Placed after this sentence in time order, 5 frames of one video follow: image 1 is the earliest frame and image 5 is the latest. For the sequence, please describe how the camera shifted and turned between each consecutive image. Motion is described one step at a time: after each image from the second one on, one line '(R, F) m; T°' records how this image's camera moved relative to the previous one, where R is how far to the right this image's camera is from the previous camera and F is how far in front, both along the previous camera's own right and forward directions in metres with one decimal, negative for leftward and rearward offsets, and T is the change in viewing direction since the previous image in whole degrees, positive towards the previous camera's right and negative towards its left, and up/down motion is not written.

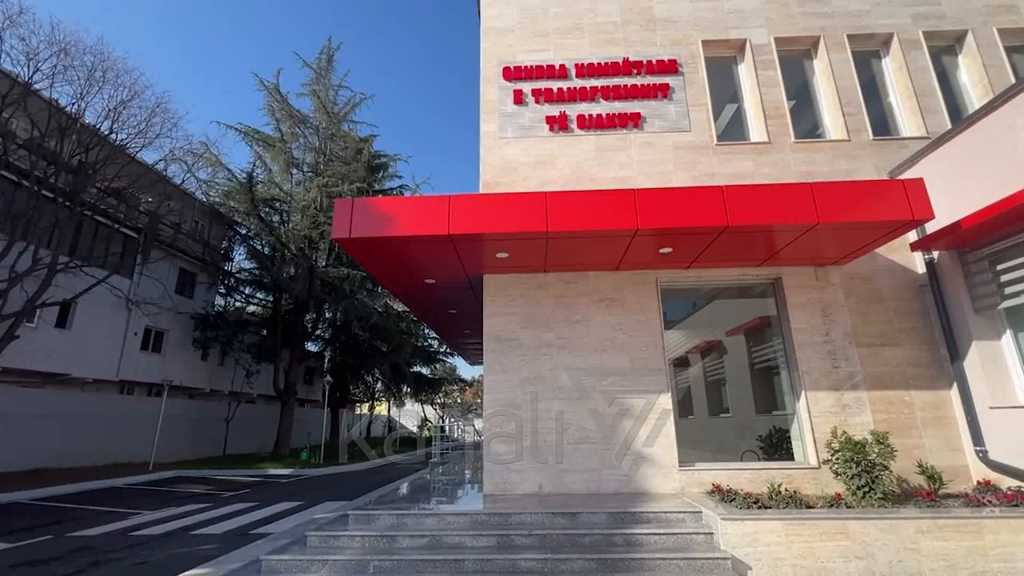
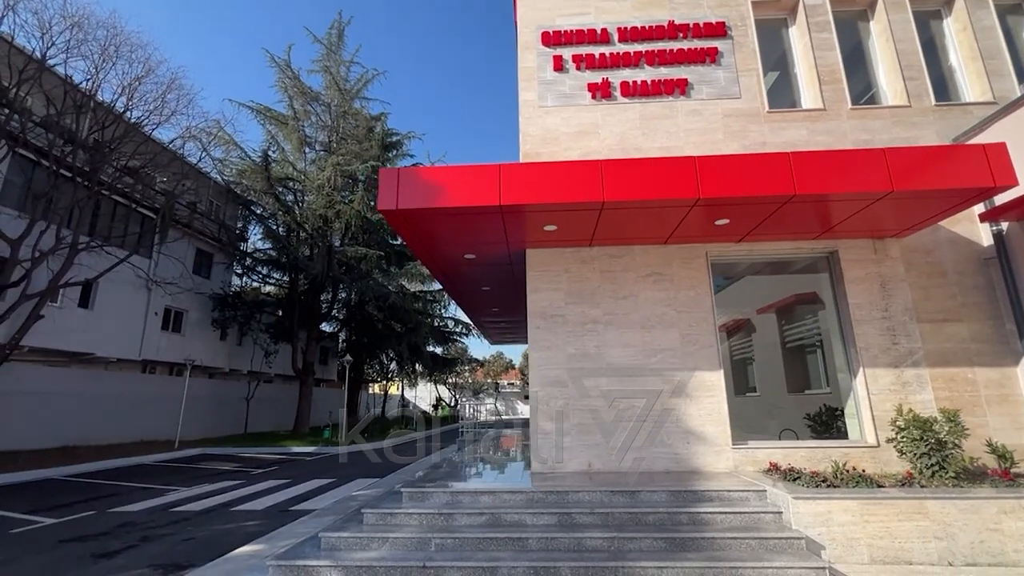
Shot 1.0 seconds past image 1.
(-0.7, +0.2) m; -1°
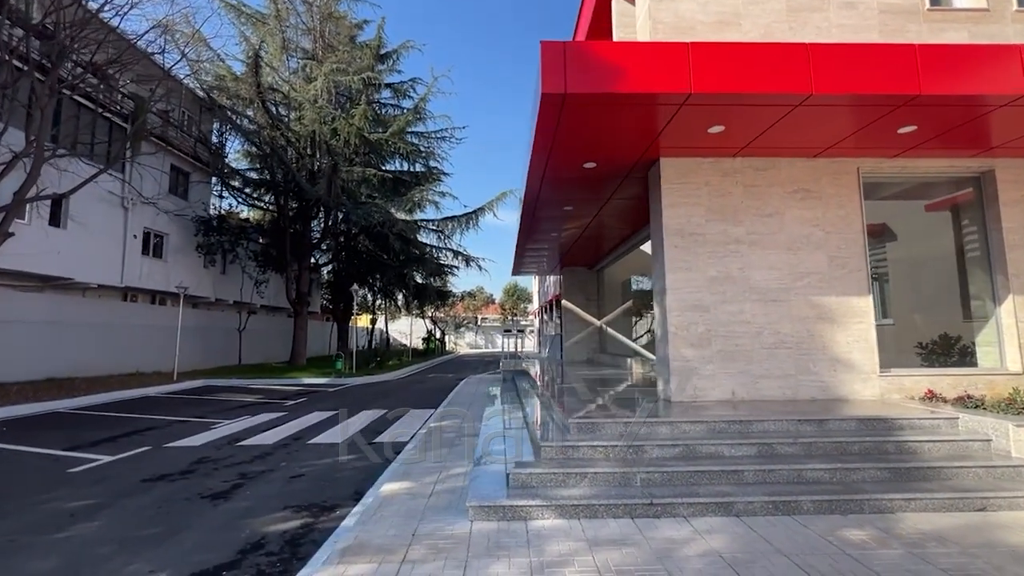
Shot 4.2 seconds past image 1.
(-2.6, +1.0) m; +5°
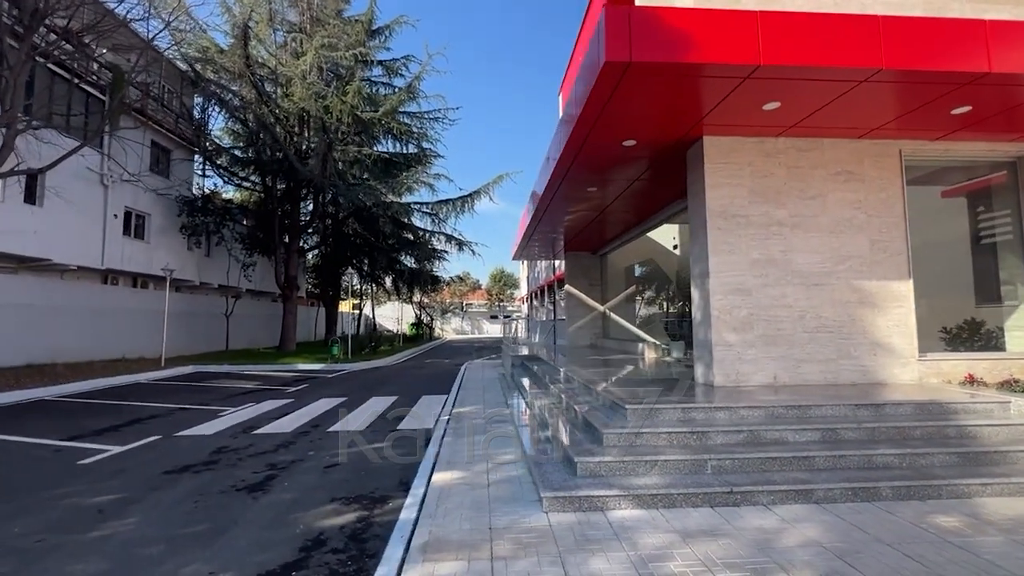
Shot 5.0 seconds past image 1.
(-0.9, +0.3) m; +2°
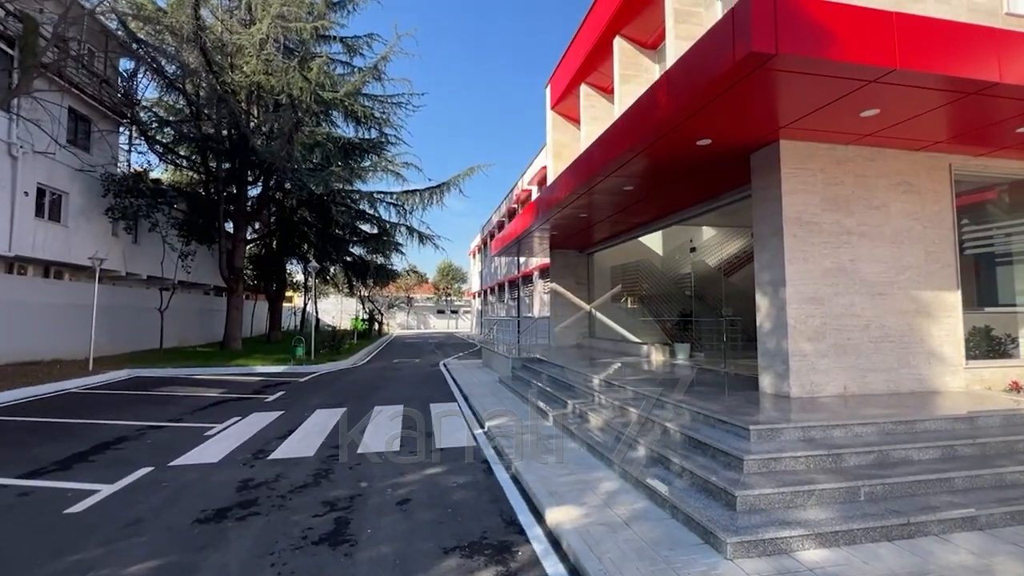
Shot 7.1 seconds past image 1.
(-1.9, +0.8) m; +8°
